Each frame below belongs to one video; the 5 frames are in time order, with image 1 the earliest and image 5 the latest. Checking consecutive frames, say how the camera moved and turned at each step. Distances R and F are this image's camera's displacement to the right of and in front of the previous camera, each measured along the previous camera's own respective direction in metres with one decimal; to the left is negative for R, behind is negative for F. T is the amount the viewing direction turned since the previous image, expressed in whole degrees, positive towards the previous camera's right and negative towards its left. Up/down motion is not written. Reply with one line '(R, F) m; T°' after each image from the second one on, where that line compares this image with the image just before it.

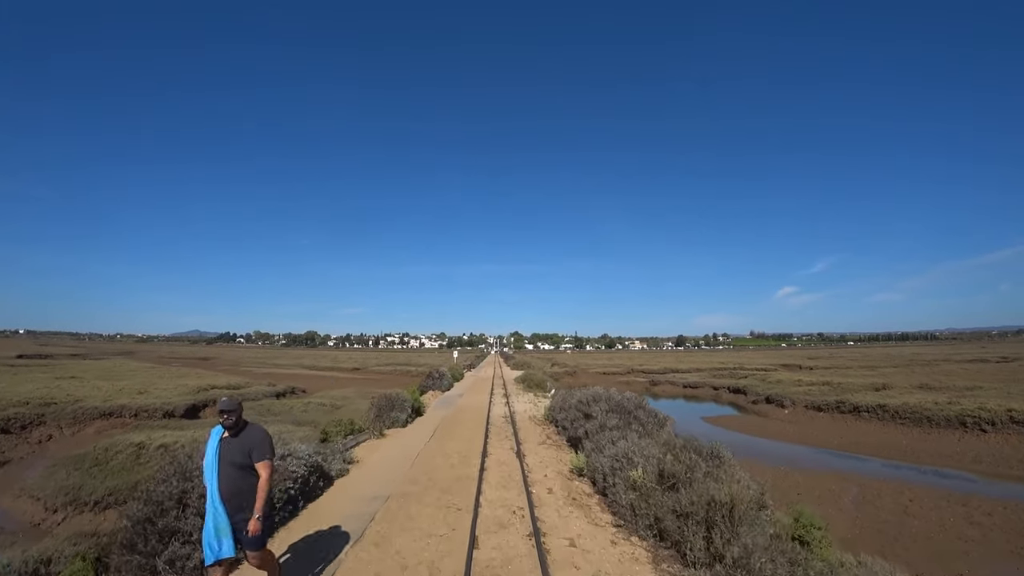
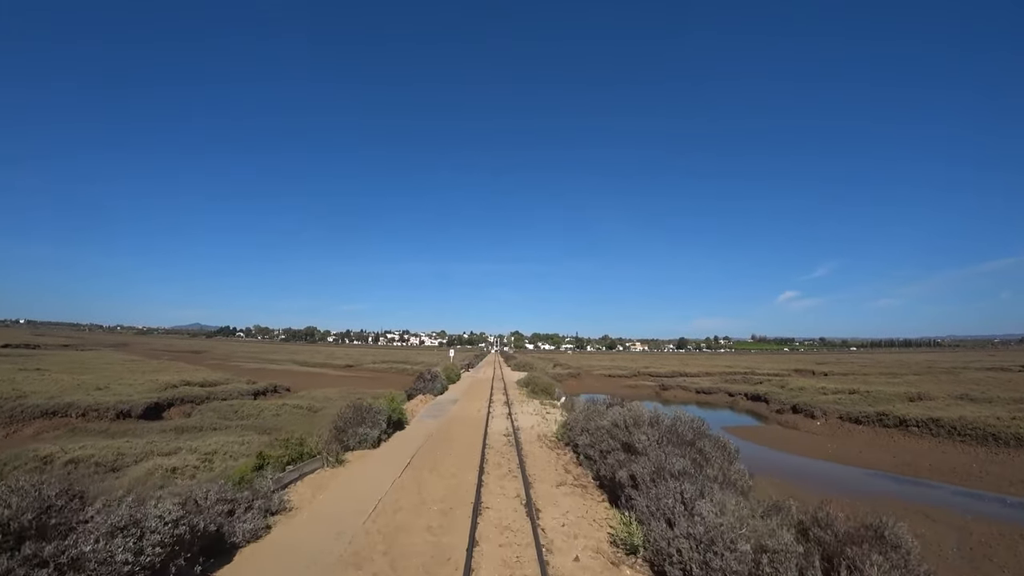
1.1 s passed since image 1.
(-0.1, +3.5) m; 0°
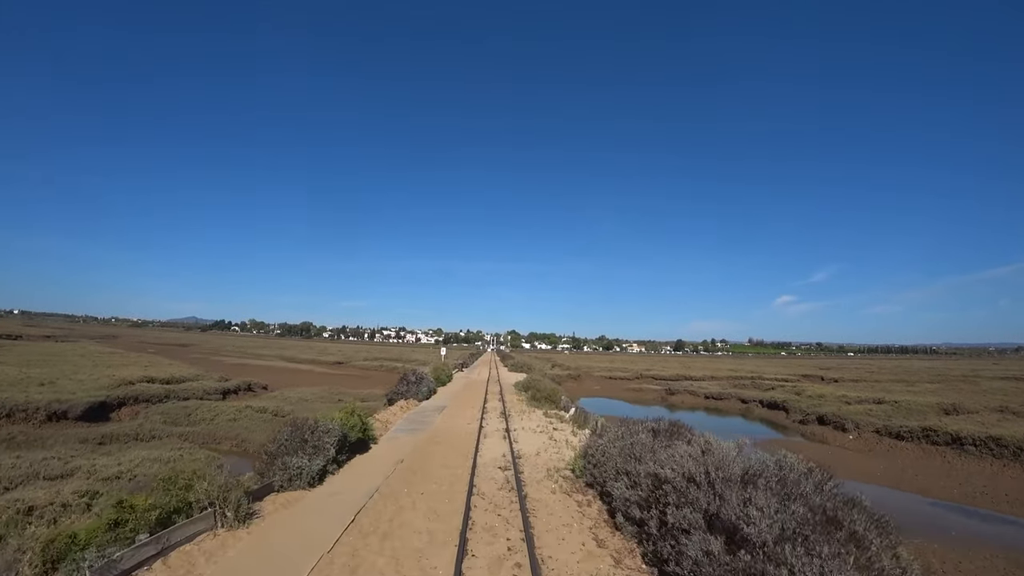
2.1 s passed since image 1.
(-0.1, +3.5) m; 0°
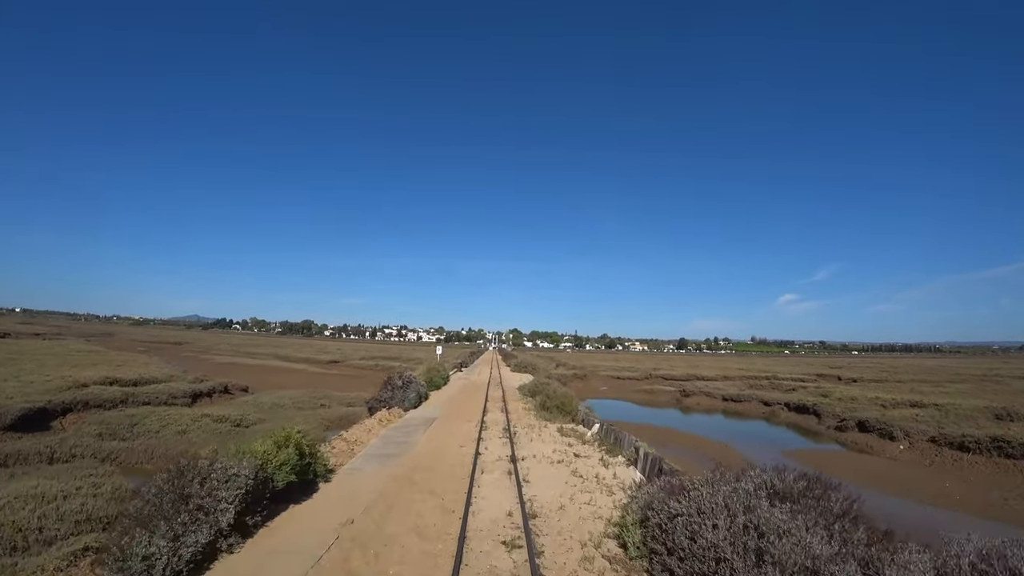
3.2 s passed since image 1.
(-0.1, +3.4) m; 0°
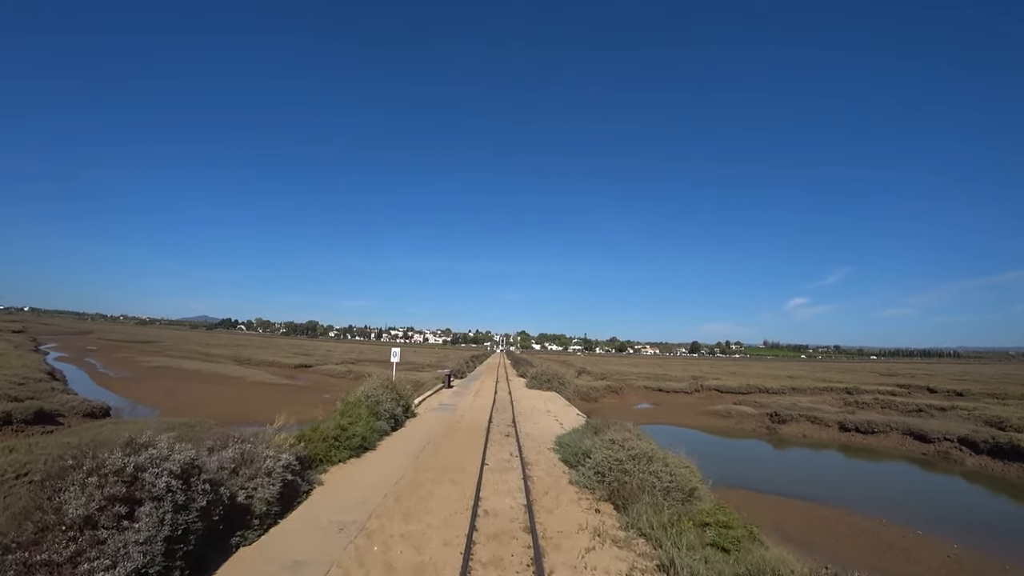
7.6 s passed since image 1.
(-0.5, +14.1) m; -1°
